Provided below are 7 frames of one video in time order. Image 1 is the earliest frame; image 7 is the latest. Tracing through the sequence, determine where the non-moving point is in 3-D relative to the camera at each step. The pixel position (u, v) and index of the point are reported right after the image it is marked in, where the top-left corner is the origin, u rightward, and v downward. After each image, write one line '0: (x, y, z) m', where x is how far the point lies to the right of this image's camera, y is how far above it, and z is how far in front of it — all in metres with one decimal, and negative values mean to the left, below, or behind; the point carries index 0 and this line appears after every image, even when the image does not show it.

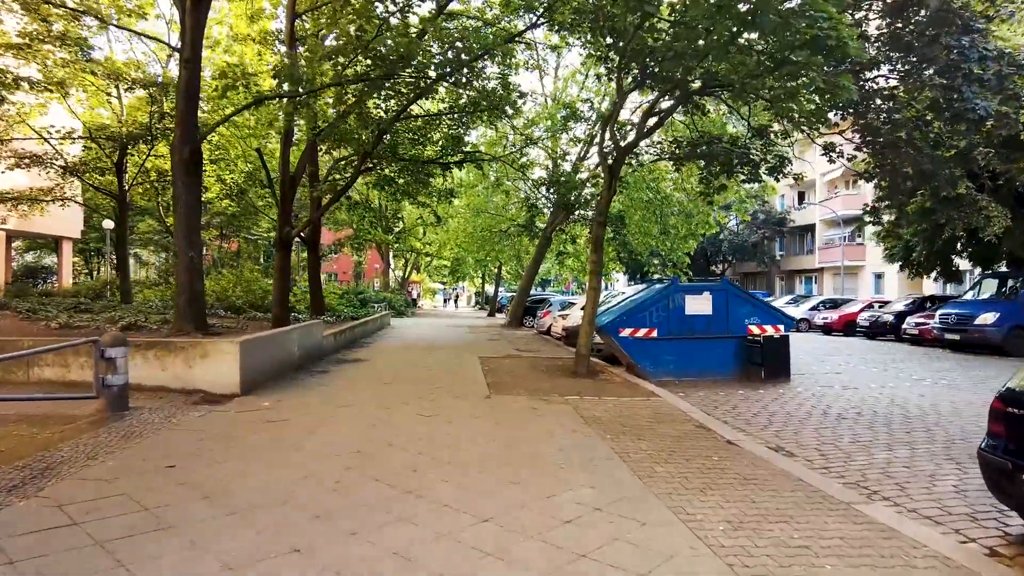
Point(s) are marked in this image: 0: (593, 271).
0: (+1.3, +0.3, +10.7) m
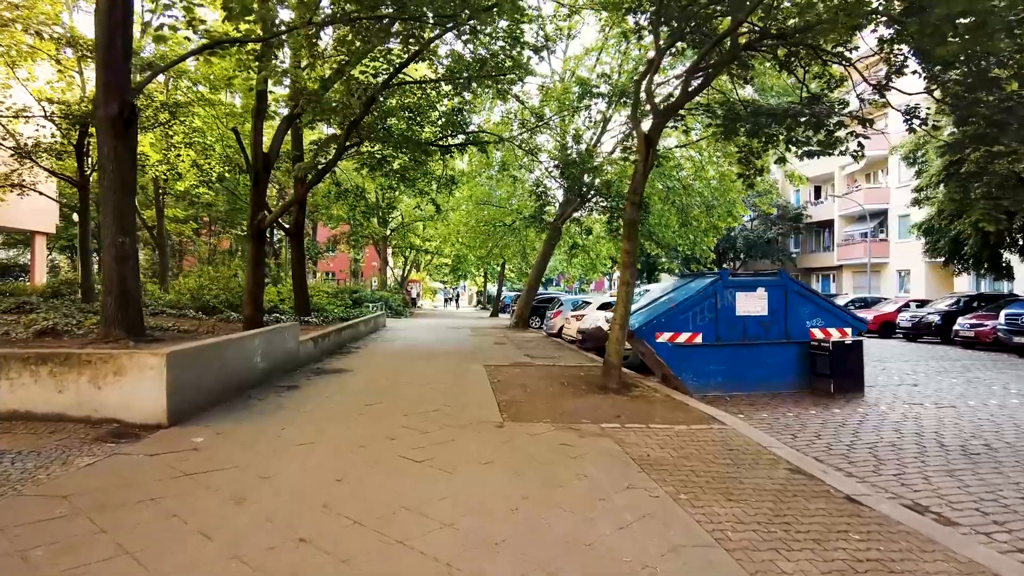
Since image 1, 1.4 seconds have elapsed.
0: (+1.5, +0.3, +8.7) m
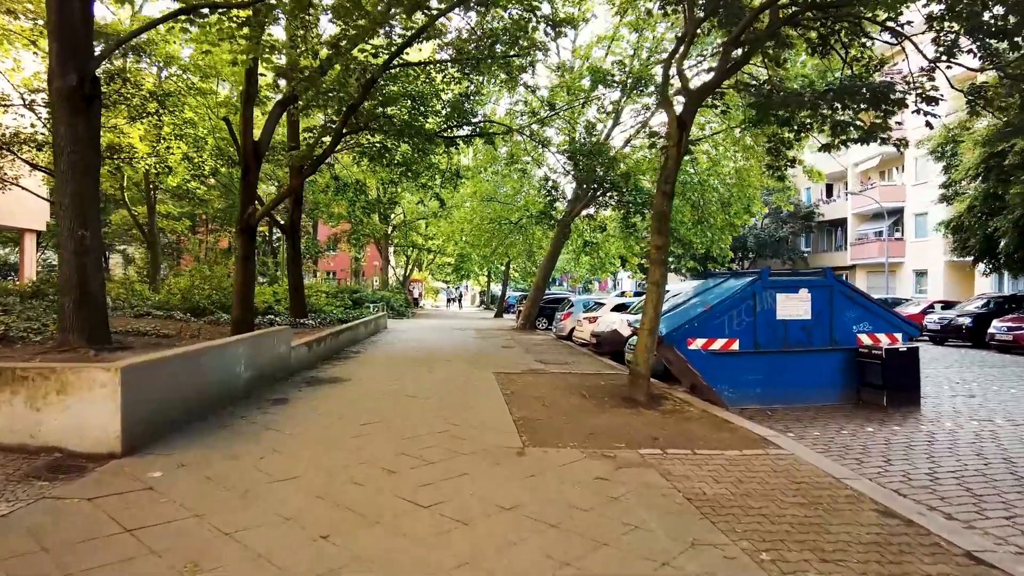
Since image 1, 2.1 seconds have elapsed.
0: (+1.7, +0.3, +7.8) m
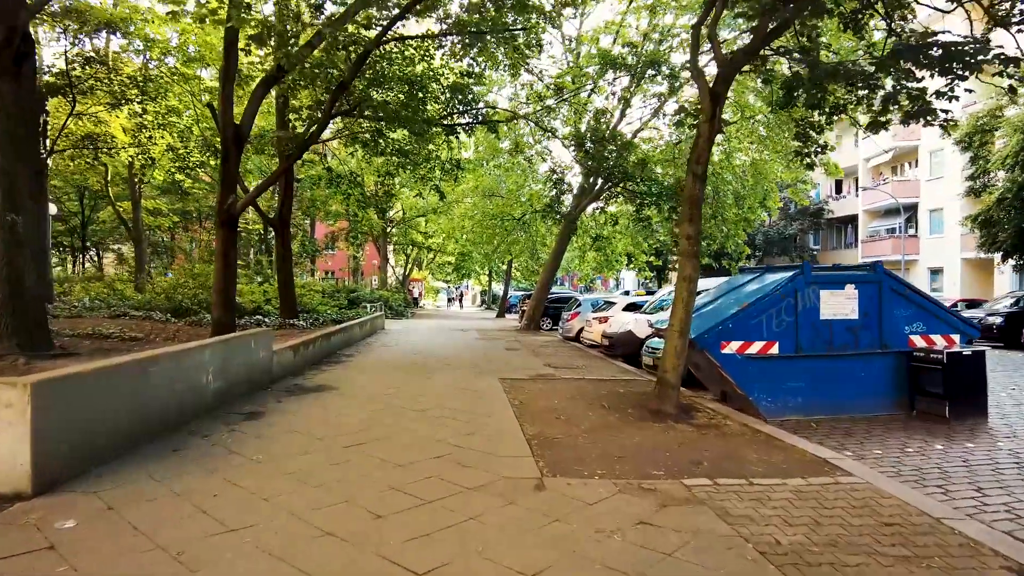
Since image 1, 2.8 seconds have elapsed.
0: (+1.8, +0.4, +6.8) m
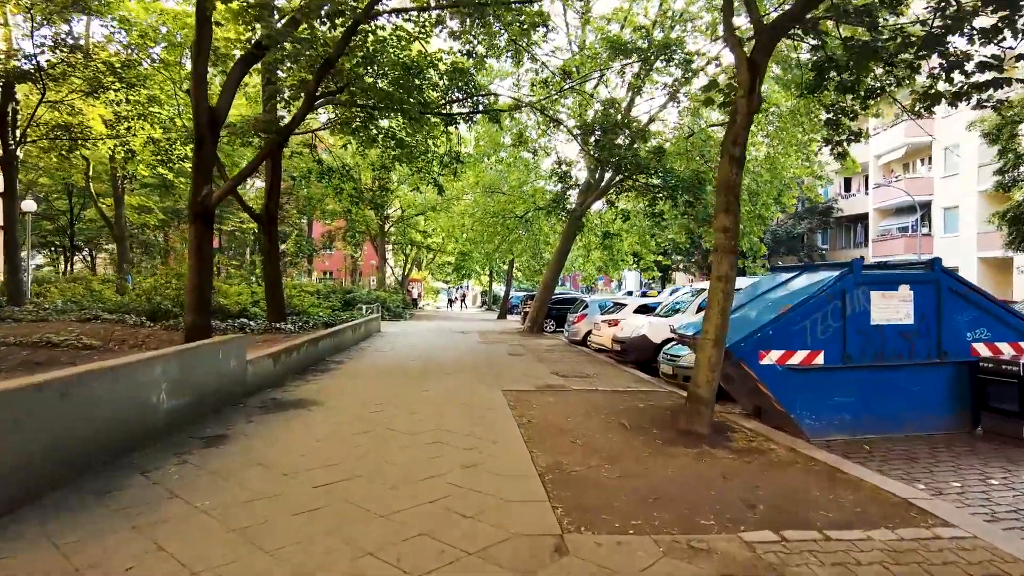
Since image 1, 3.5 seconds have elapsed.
0: (+1.9, +0.4, +5.9) m
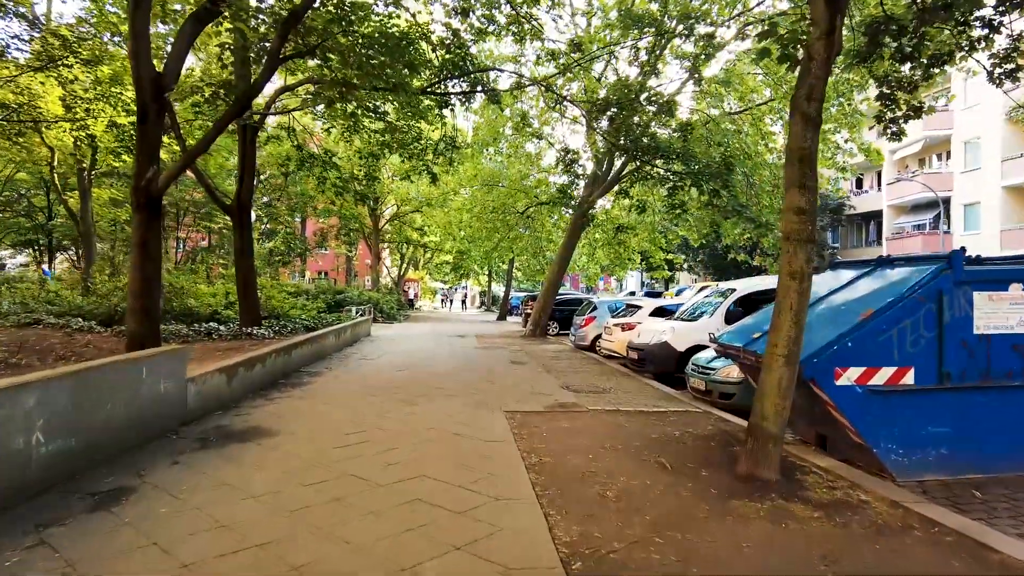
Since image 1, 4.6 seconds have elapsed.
0: (+1.9, +0.4, +4.4) m
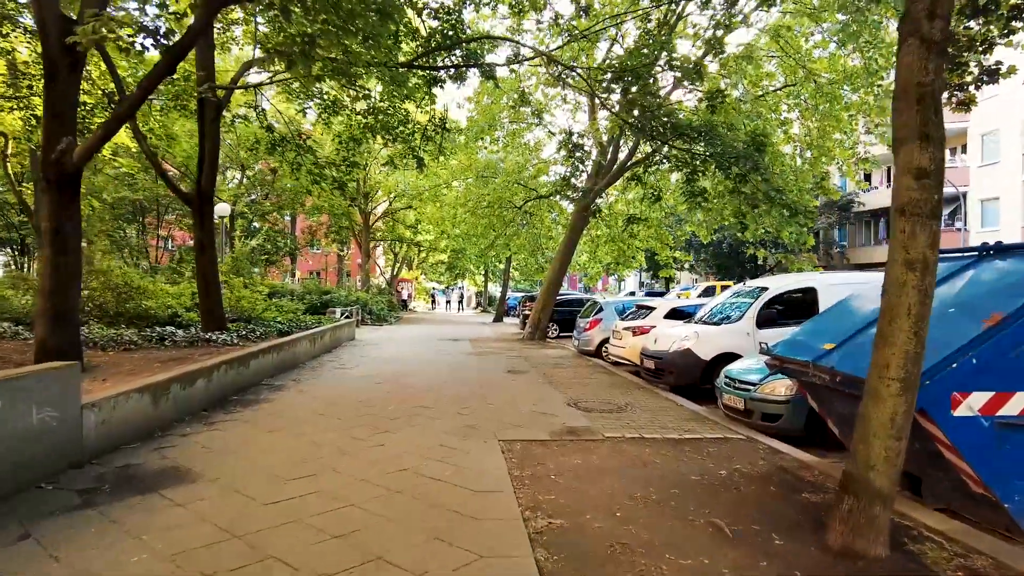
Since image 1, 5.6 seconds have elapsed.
0: (+1.9, +0.4, +3.1) m
